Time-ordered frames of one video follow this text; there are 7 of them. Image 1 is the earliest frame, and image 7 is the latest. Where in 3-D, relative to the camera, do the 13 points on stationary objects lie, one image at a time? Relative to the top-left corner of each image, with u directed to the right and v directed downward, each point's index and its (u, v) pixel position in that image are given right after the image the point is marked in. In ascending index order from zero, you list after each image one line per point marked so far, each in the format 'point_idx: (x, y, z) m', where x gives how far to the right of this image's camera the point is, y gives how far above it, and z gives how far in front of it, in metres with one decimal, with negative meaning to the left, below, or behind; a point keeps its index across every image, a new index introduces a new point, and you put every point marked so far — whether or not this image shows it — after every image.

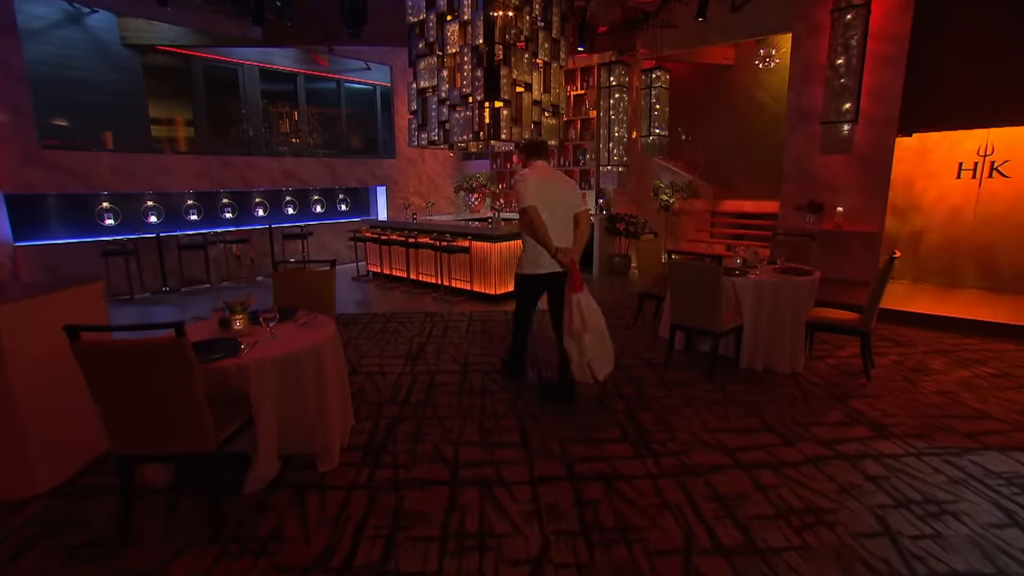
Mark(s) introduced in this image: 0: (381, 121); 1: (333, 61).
0: (-2.8, +3.6, +11.7) m
1: (-3.5, +4.5, +10.8) m
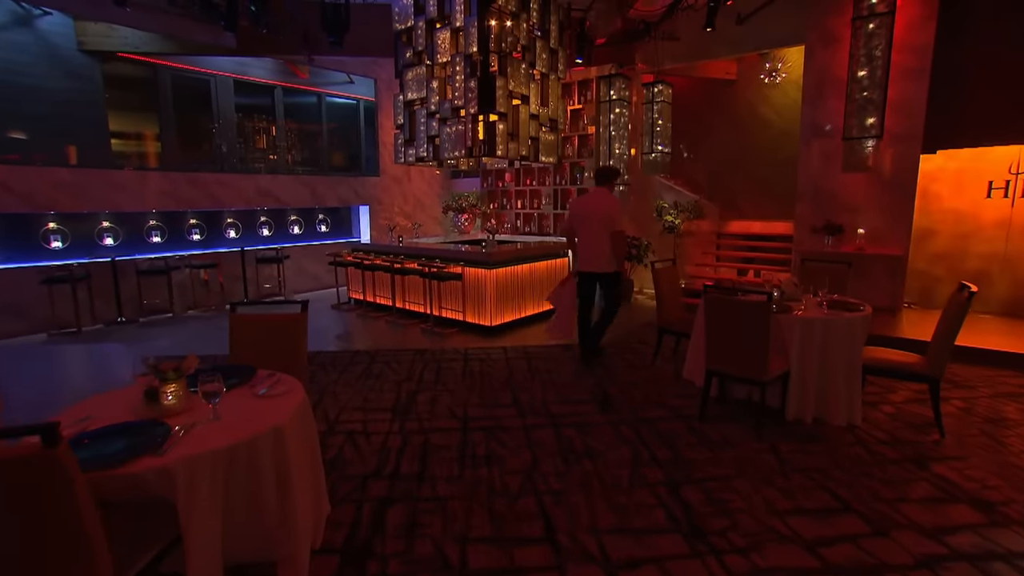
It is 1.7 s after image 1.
0: (-3.0, +3.1, +11.0) m
1: (-3.6, +4.0, +10.1) m
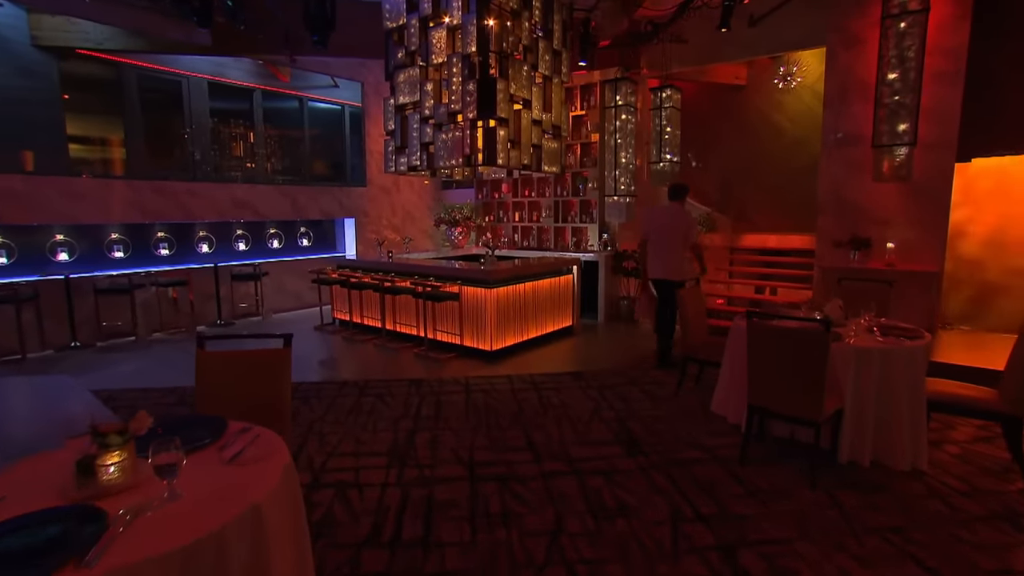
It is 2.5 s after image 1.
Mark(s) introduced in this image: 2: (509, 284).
0: (-3.1, +2.7, +10.3) m
1: (-3.7, +3.7, +9.5) m
2: (0.0, 0.0, +6.6) m
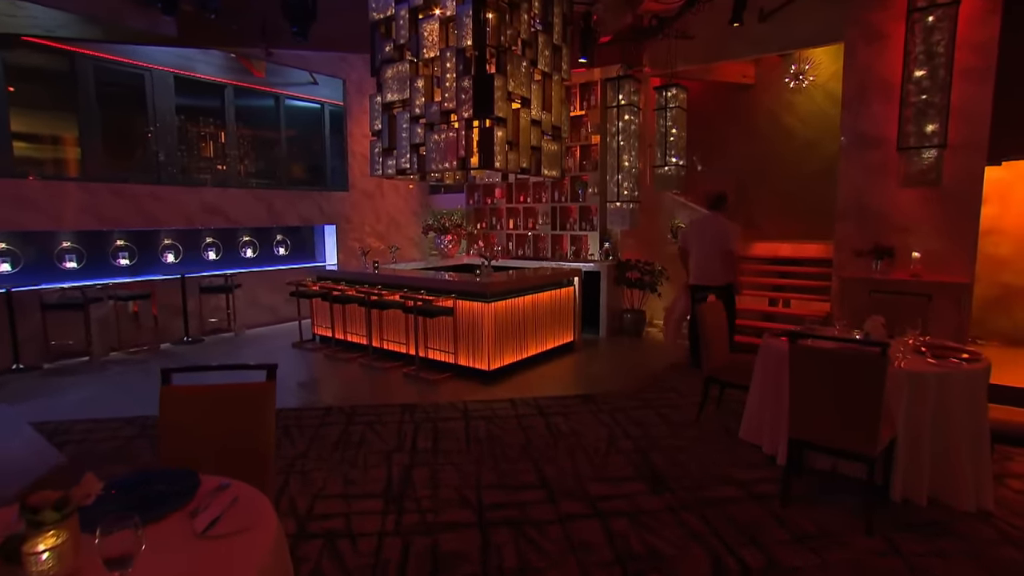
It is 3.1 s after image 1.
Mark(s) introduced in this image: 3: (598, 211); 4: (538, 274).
0: (-3.3, +2.5, +9.7) m
1: (-3.9, +3.5, +8.8) m
2: (-0.1, -0.1, +6.1) m
3: (+1.1, +1.0, +7.2) m
4: (+0.2, +0.2, +6.4) m
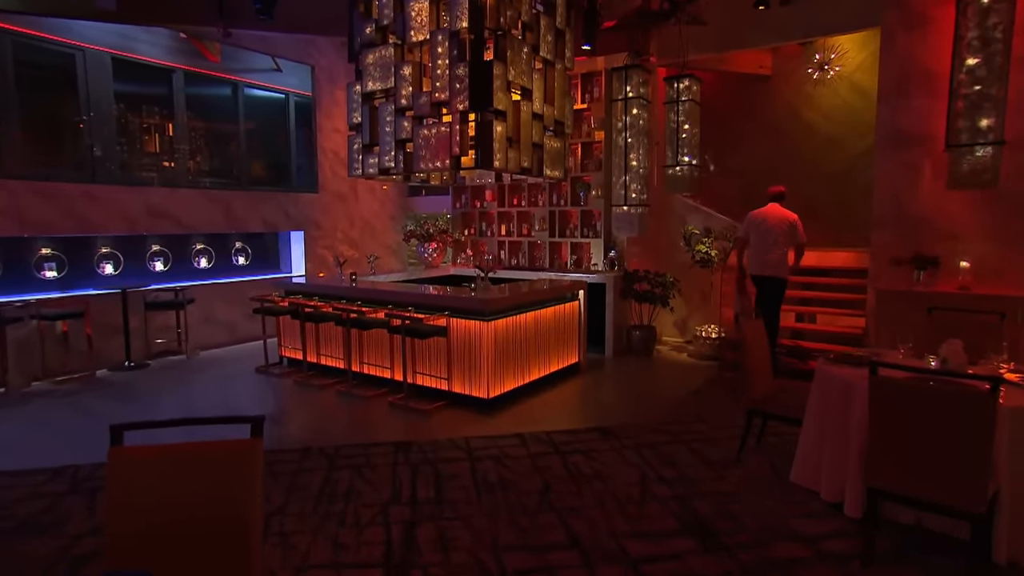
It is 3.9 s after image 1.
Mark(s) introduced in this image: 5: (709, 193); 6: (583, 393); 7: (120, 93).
0: (-3.5, +2.3, +8.7) m
1: (-4.0, +3.3, +7.8) m
2: (0.0, -0.3, +5.3) m
3: (+1.1, +0.9, +6.5) m
4: (+0.2, 0.0, +5.7) m
5: (+2.7, +1.5, +8.7) m
6: (+0.7, -1.1, +5.6) m
7: (-4.9, +2.4, +6.9) m
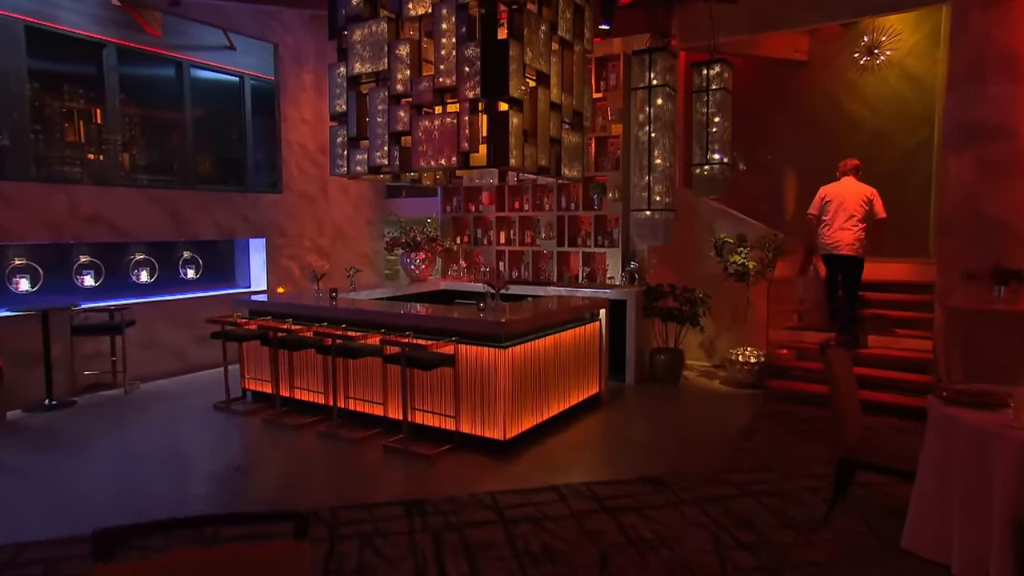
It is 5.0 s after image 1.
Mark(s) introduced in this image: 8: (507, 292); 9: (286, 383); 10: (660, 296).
0: (-3.6, +2.2, +7.6) m
1: (-4.1, +3.1, +6.6) m
2: (+0.1, -0.4, +4.5) m
3: (+1.1, +0.7, +5.8) m
4: (+0.4, -0.2, +4.9) m
5: (+2.6, +1.3, +8.1) m
6: (+0.9, -1.2, +4.9) m
7: (-4.8, +2.2, +5.6) m
8: (-0.2, 0.0, +5.6) m
9: (-2.3, -0.9, +5.4) m
10: (+1.5, -0.1, +5.5) m
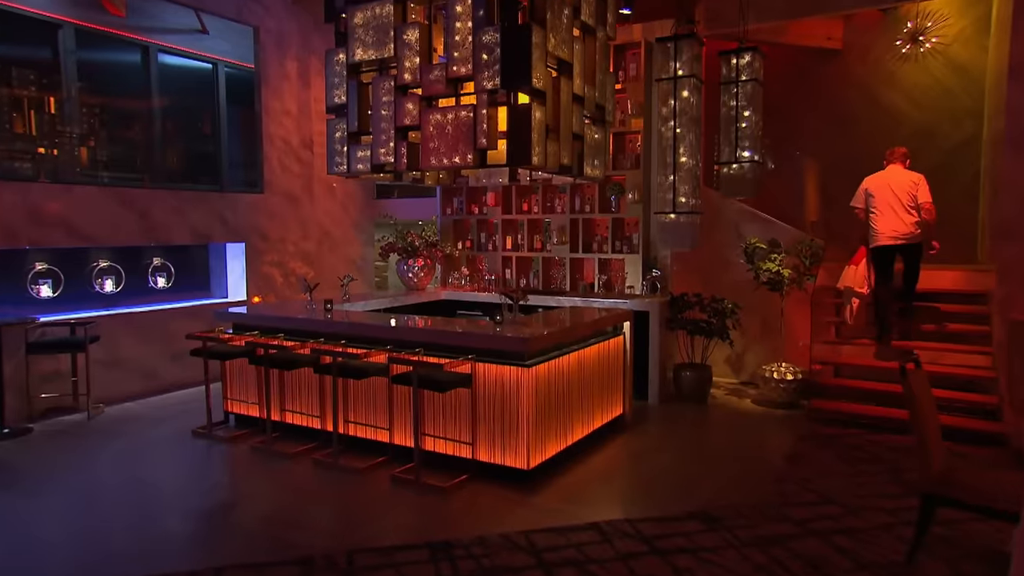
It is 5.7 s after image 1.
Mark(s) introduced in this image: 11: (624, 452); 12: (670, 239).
0: (-3.6, +2.1, +6.9) m
1: (-4.0, +3.0, +5.9) m
2: (+0.3, -0.5, +4.1) m
3: (+1.2, +0.6, +5.4) m
4: (+0.5, -0.3, +4.5) m
5: (+2.6, +1.3, +7.7) m
6: (+1.1, -1.3, +4.5) m
7: (-4.7, +2.1, +4.9) m
8: (-0.1, -0.1, +5.2) m
9: (-2.1, -1.0, +4.9) m
10: (+1.6, -0.2, +5.1) m
11: (+0.9, -1.3, +4.5) m
12: (+1.4, +0.5, +5.3) m
